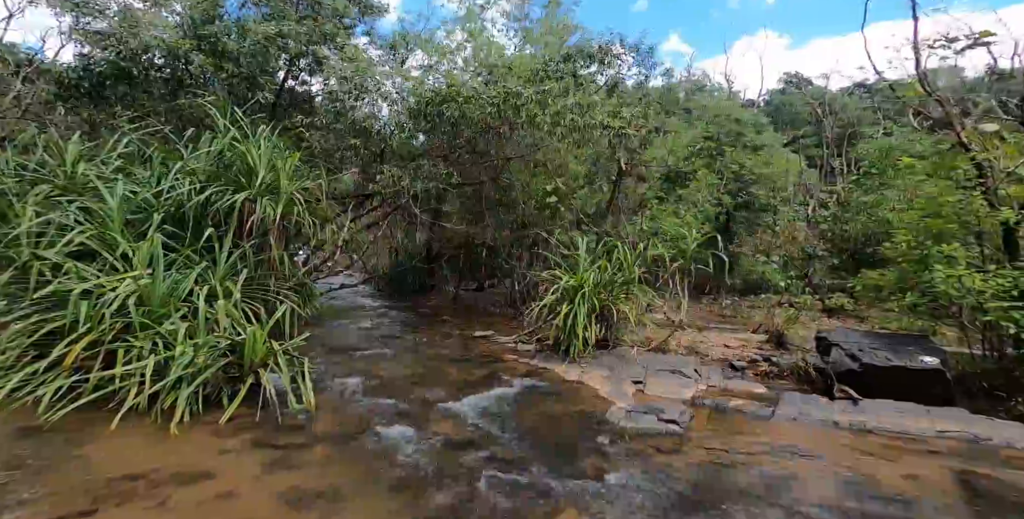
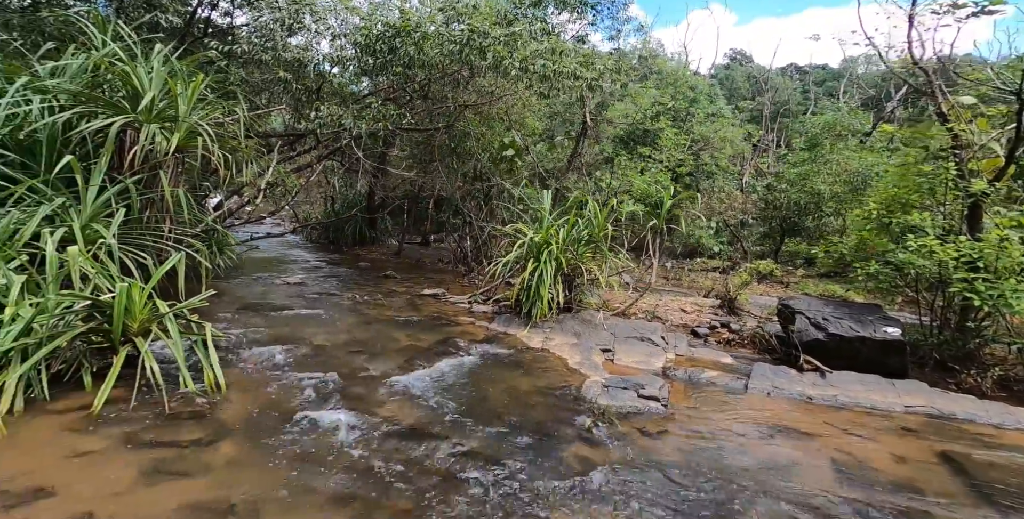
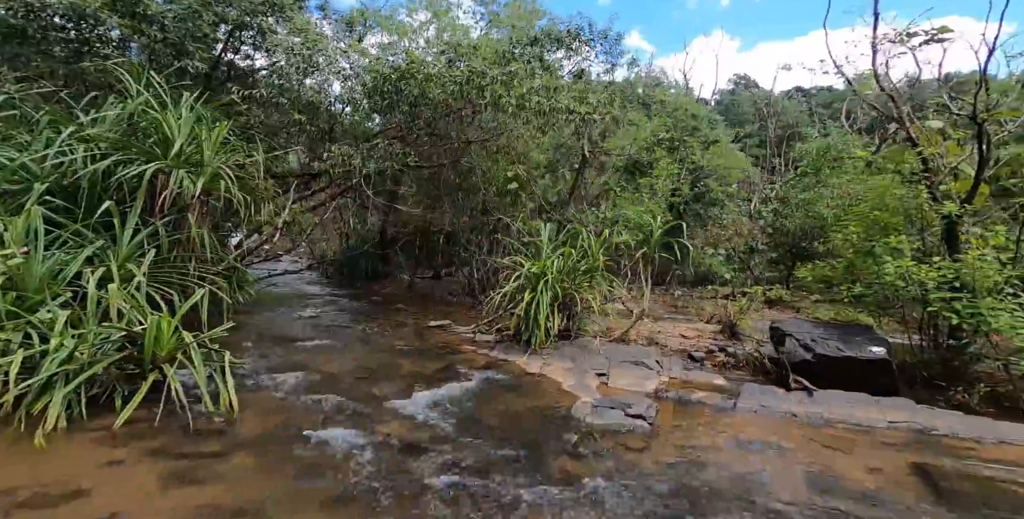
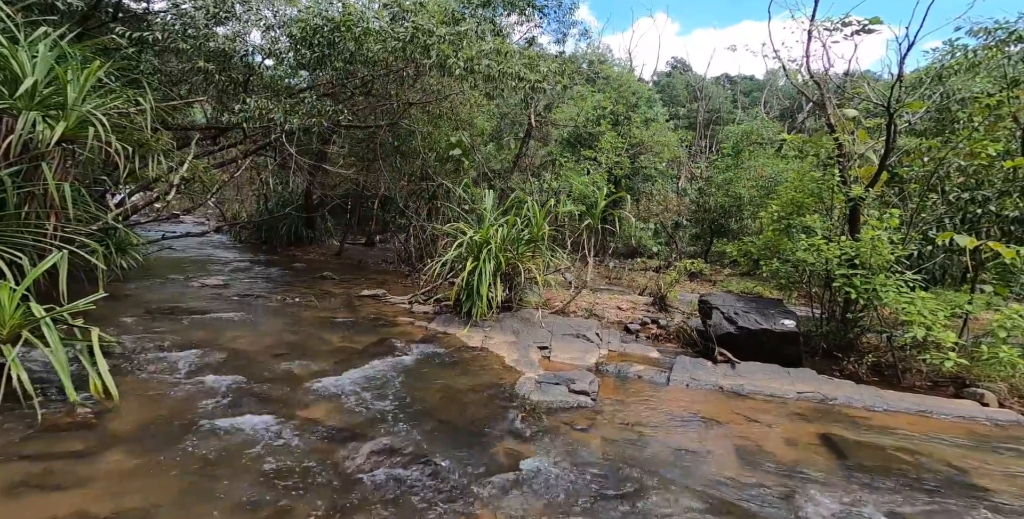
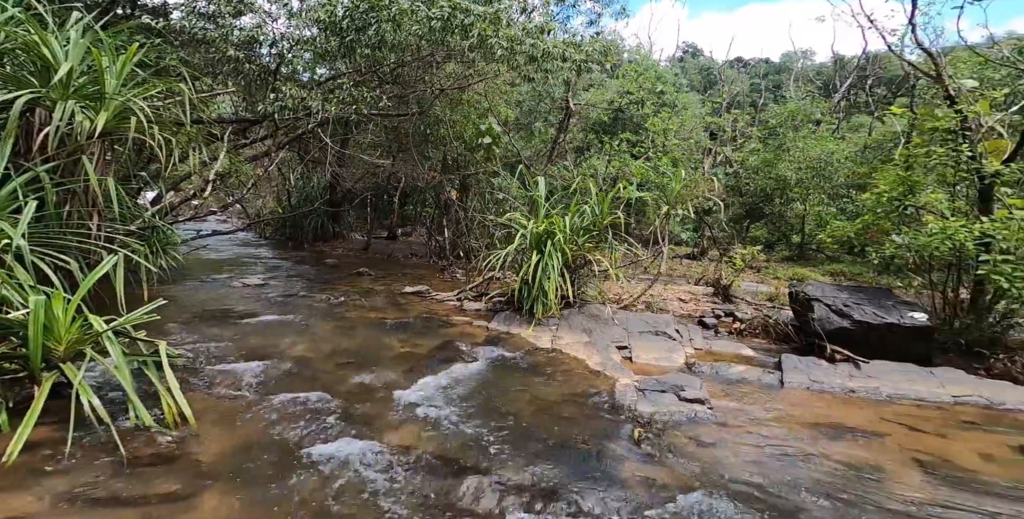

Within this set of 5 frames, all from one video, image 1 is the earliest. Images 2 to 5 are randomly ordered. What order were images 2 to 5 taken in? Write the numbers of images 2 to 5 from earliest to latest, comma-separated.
3, 4, 2, 5
